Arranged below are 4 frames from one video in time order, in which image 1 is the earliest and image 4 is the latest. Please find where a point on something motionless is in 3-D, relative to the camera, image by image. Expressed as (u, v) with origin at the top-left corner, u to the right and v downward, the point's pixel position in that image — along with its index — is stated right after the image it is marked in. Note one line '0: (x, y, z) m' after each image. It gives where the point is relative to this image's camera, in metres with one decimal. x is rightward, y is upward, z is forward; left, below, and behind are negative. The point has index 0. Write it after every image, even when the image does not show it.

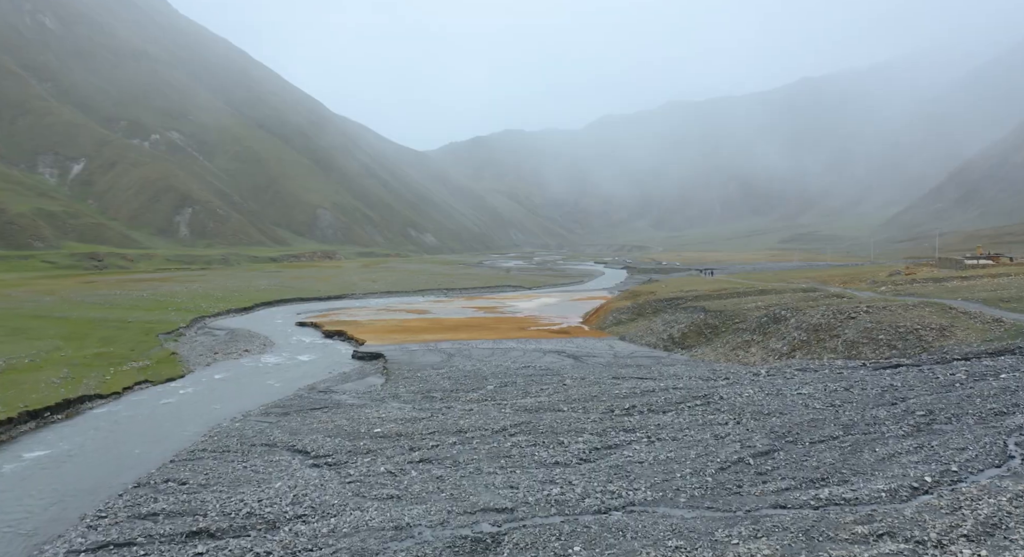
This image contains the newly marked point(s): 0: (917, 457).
0: (+10.9, -4.8, +17.3) m
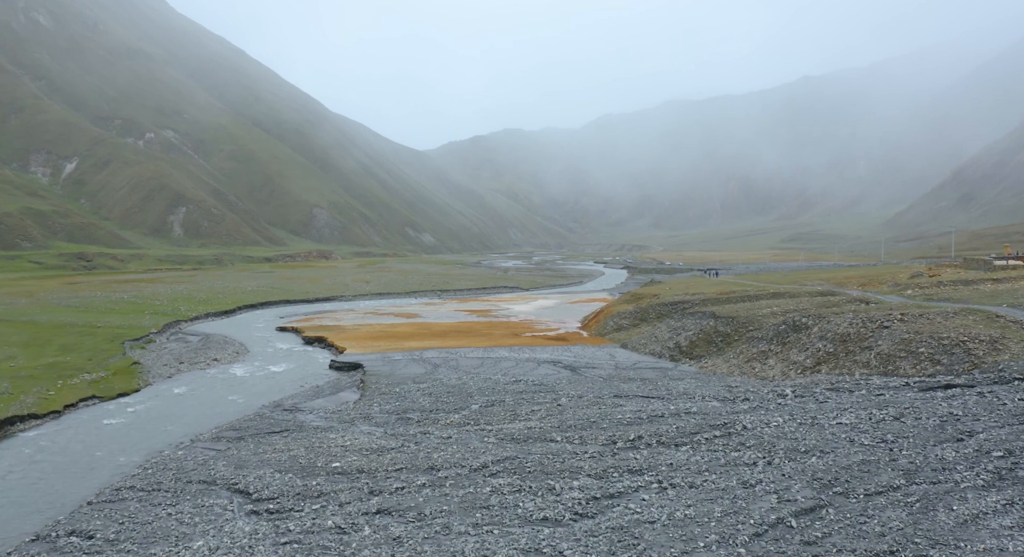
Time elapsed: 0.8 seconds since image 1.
0: (+10.4, -5.0, +13.4) m
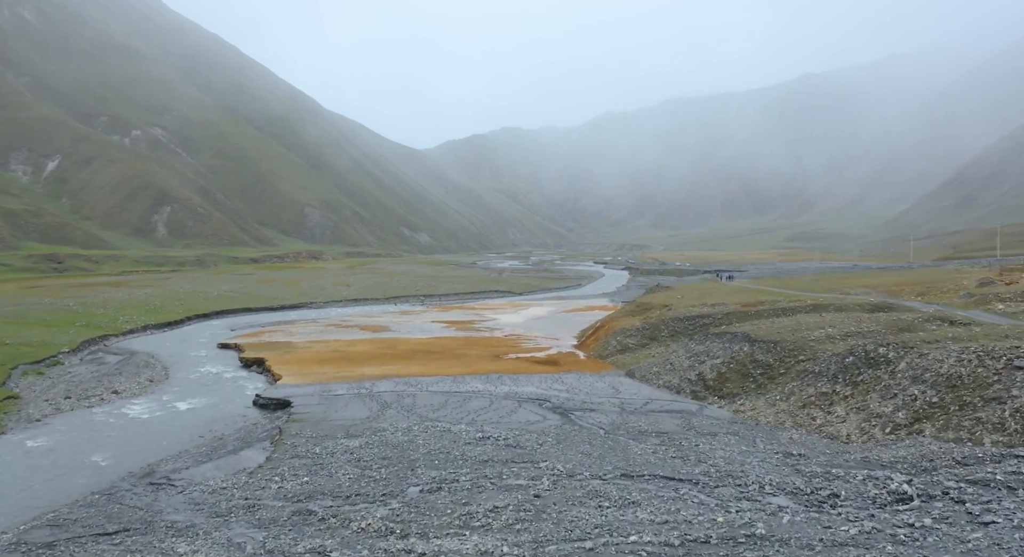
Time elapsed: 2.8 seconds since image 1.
0: (+9.1, -5.6, +3.9) m
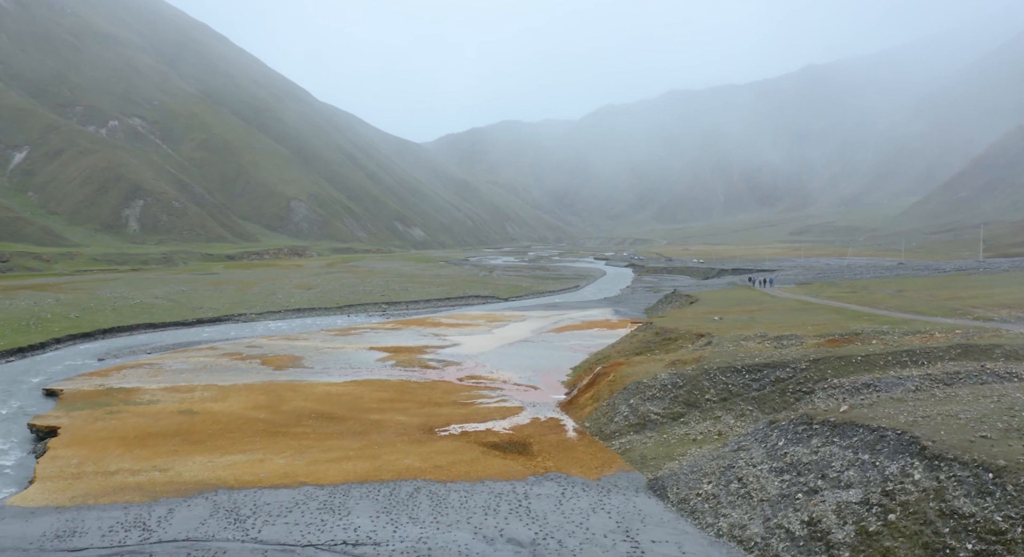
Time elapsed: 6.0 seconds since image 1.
0: (+6.8, -6.8, -12.6) m
